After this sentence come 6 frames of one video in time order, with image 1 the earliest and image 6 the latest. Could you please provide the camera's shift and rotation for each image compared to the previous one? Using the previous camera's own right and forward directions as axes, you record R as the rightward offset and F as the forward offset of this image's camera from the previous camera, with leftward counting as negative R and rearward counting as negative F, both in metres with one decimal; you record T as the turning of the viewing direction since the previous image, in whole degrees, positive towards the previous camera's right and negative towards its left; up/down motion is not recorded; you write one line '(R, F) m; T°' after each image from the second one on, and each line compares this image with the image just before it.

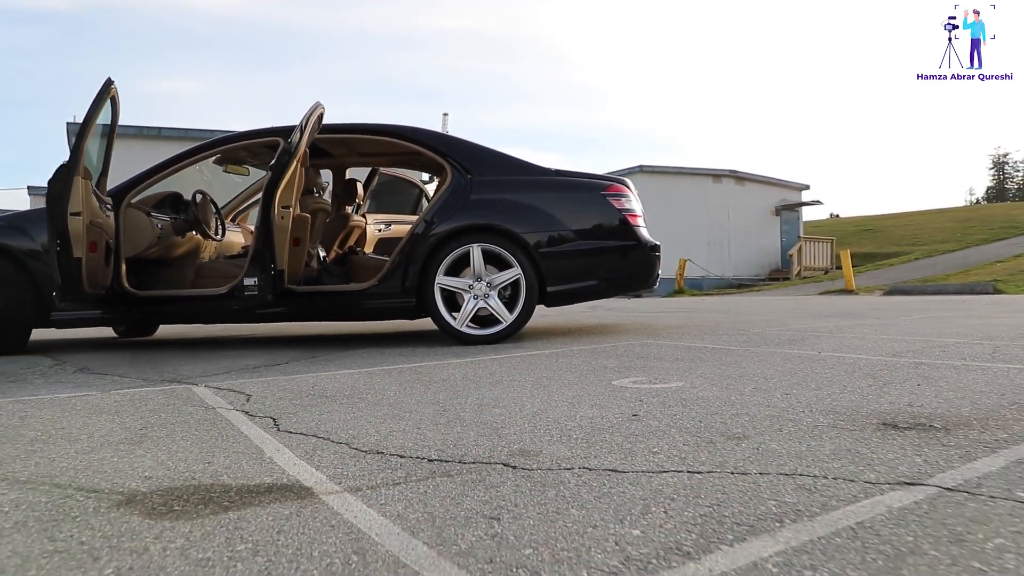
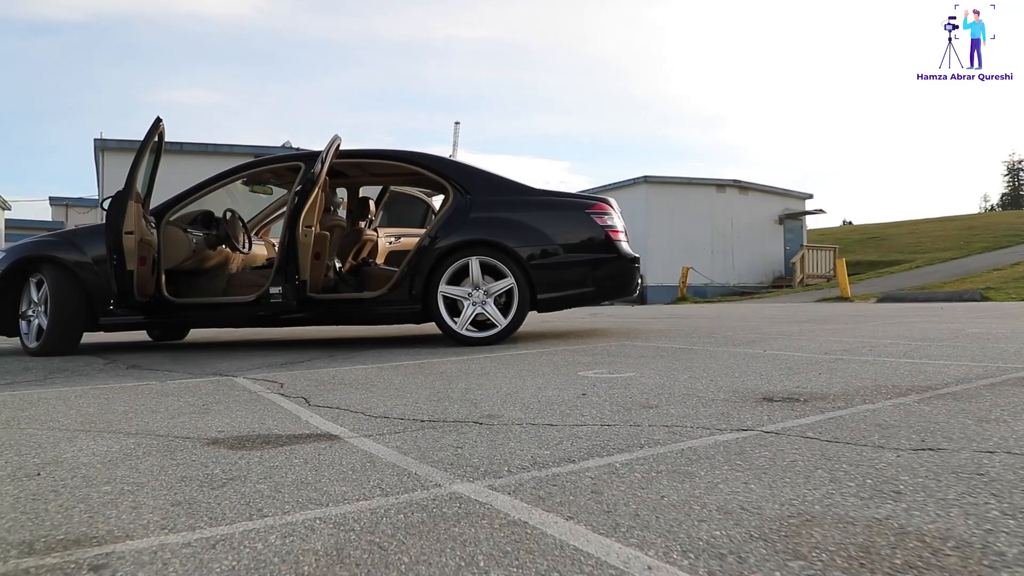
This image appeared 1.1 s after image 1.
(+0.2, -0.9) m; -1°
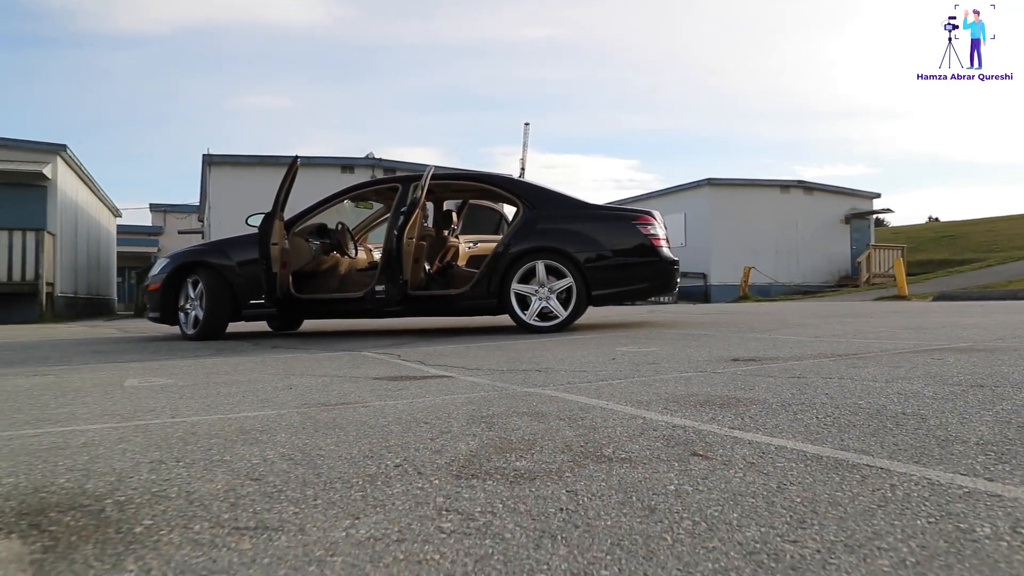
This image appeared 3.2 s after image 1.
(+0.1, -1.8) m; -5°
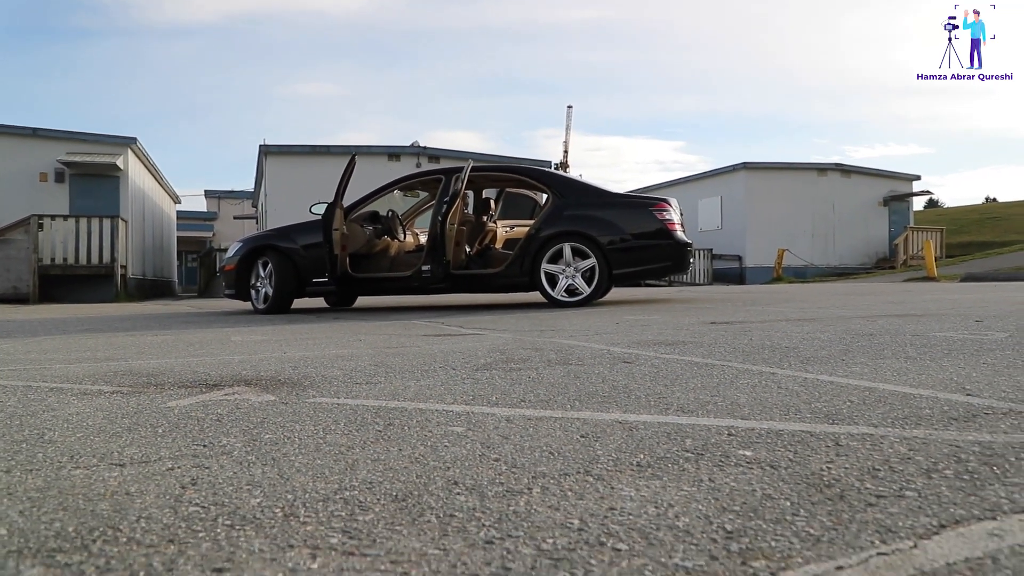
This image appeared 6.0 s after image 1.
(+0.2, -1.3) m; -3°
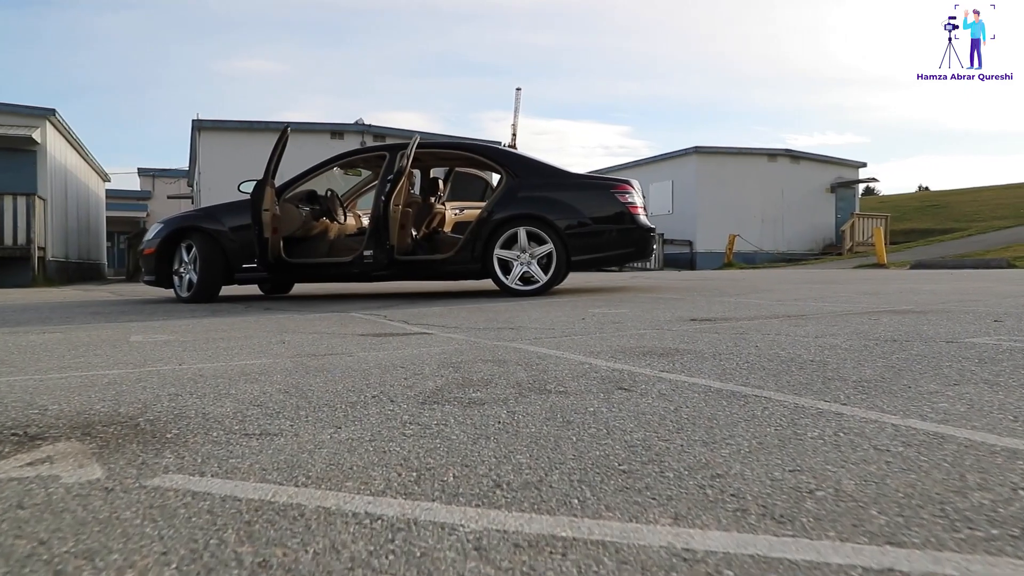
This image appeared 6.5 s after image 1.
(0.0, +0.8) m; +4°
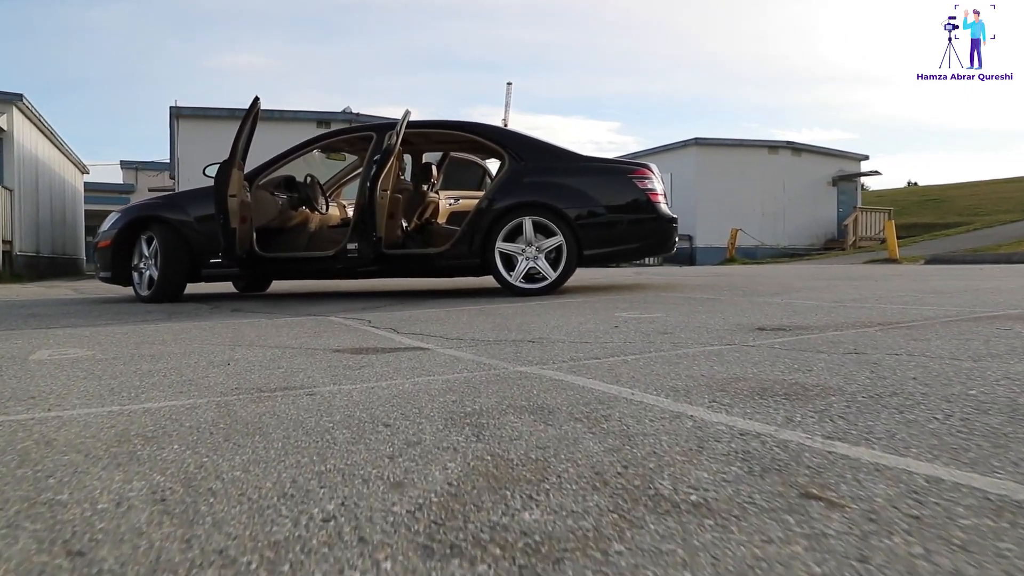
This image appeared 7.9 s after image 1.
(-0.2, +1.2) m; +1°
